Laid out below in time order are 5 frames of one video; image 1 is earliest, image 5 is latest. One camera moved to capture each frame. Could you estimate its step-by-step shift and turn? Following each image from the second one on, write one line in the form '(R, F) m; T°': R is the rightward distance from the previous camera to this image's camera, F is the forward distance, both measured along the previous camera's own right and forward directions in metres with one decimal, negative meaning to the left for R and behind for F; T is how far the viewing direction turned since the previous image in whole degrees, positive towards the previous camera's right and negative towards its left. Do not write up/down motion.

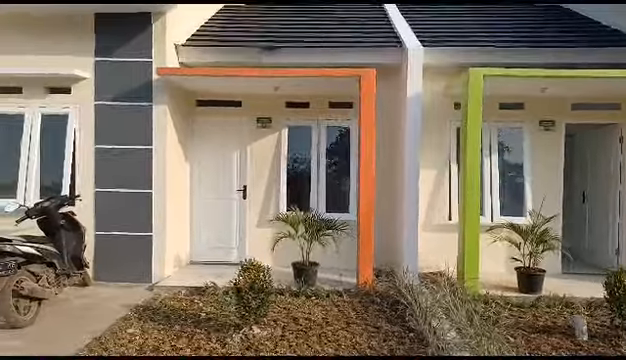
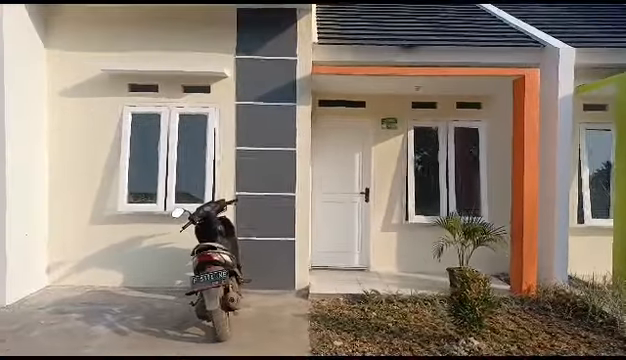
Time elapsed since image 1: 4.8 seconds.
(-2.6, +0.3) m; +2°
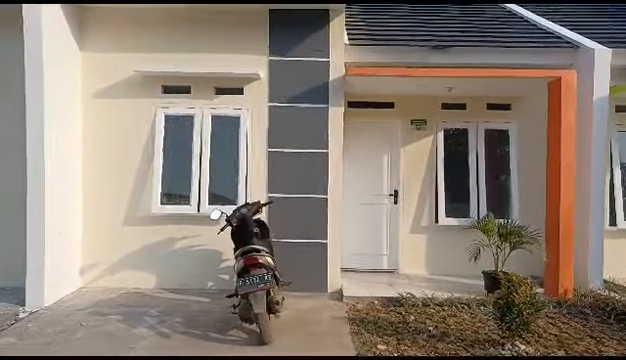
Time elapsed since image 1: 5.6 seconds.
(-0.4, 0.0) m; -1°
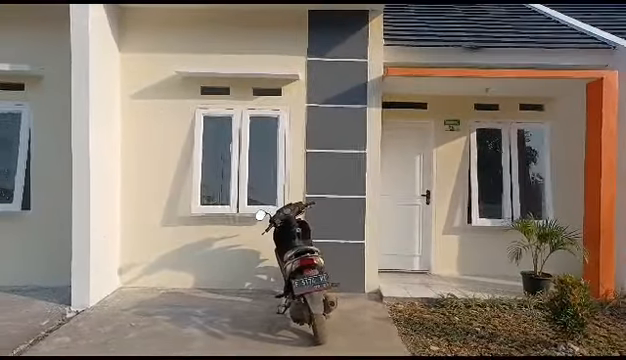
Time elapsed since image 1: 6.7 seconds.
(-0.6, 0.0) m; 0°
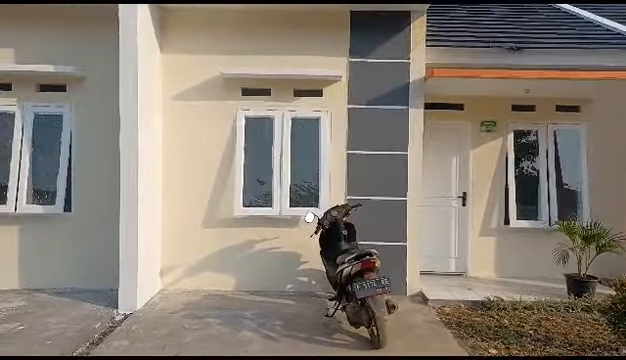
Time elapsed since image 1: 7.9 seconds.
(-0.6, 0.0) m; 0°
